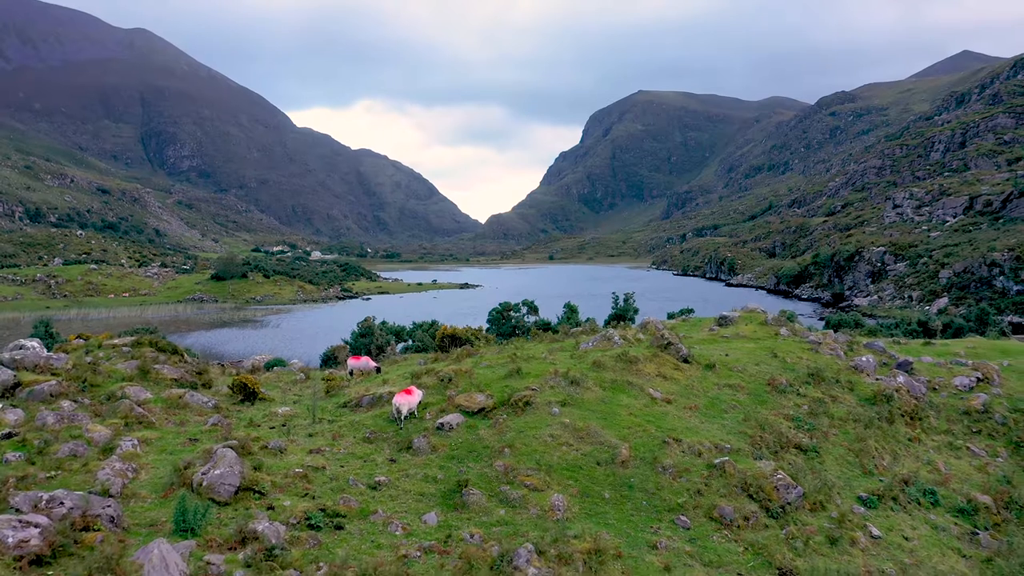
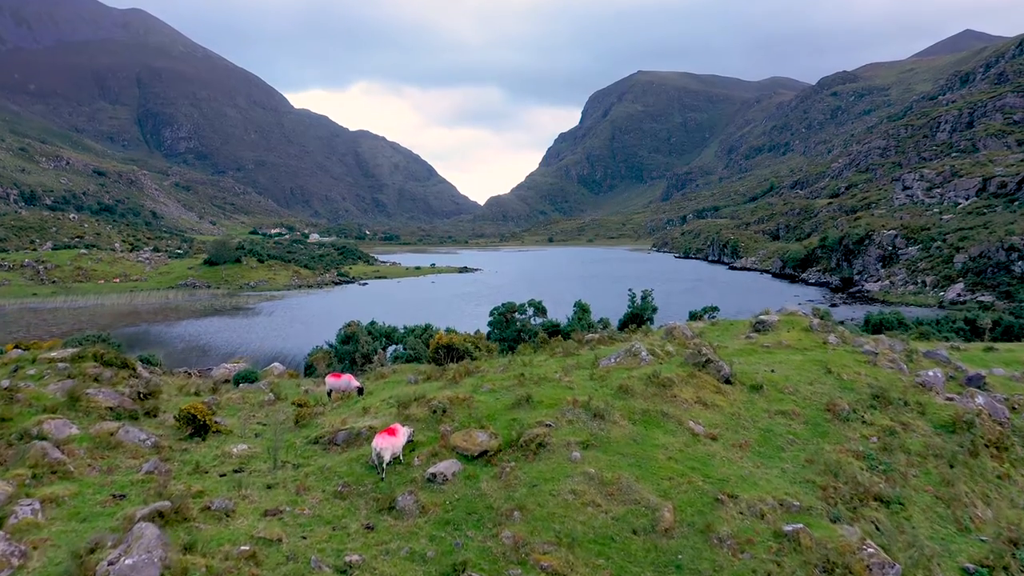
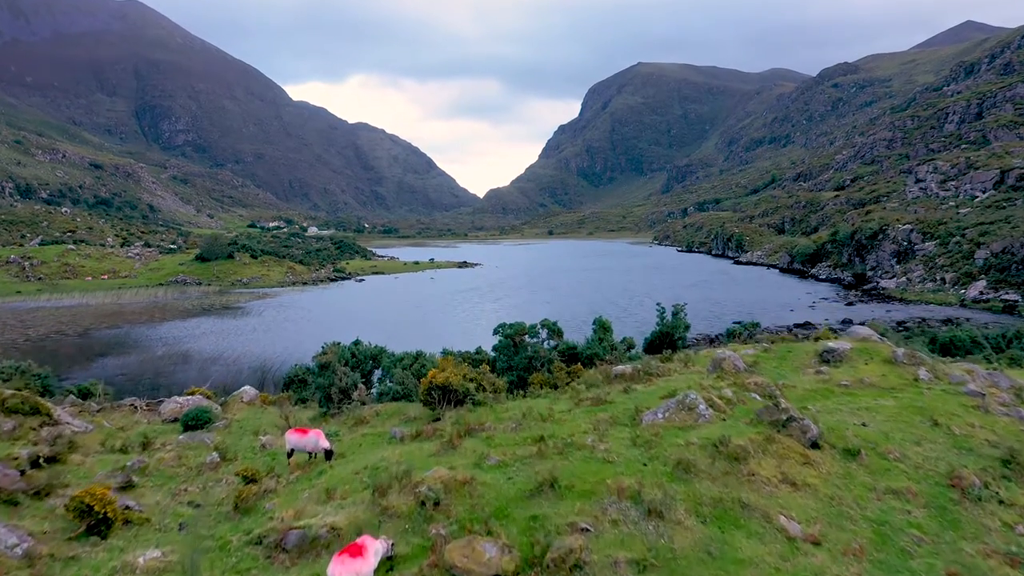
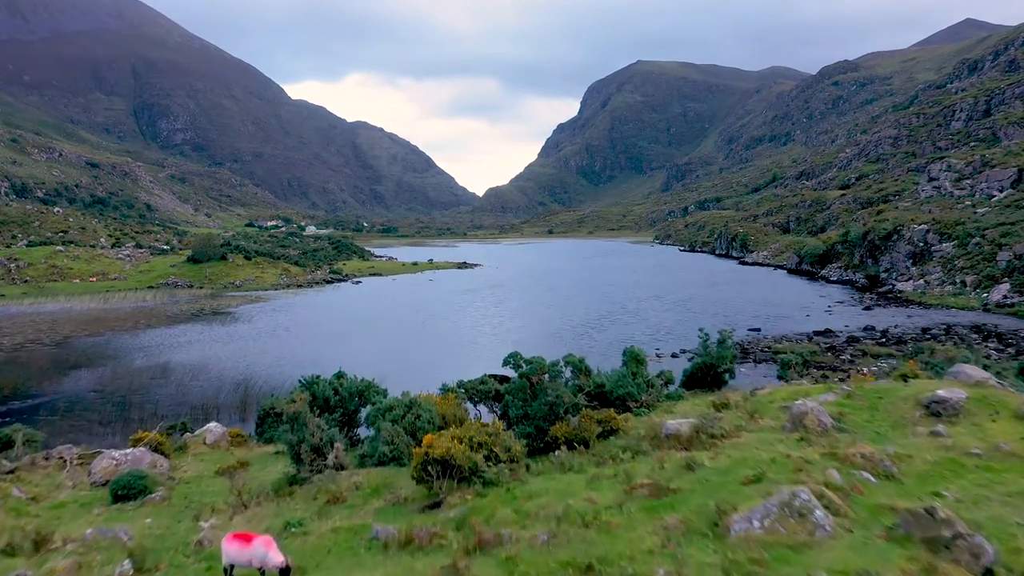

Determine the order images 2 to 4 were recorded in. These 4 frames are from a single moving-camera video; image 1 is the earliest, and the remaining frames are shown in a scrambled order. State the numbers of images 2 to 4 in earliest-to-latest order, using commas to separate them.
2, 3, 4
